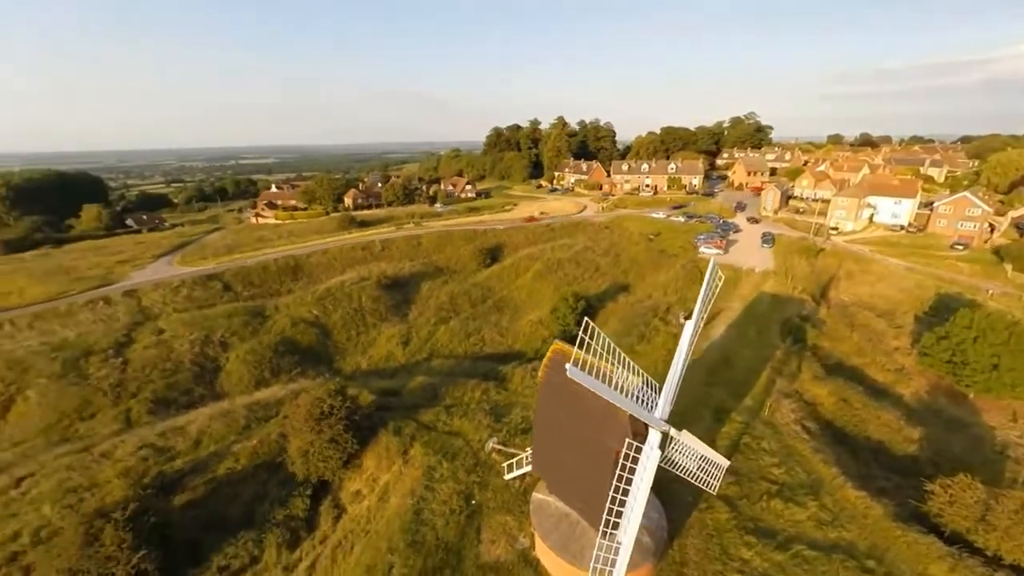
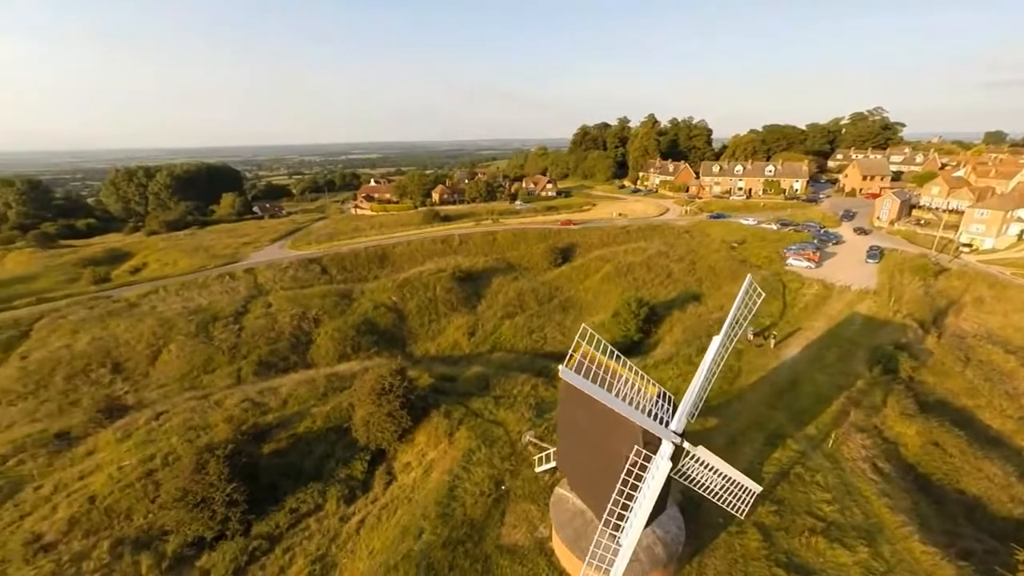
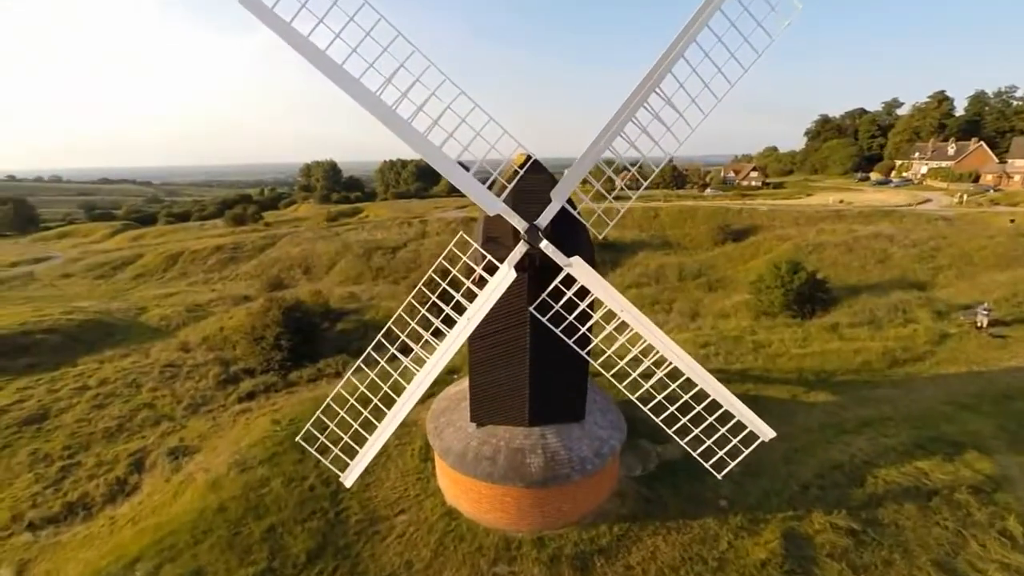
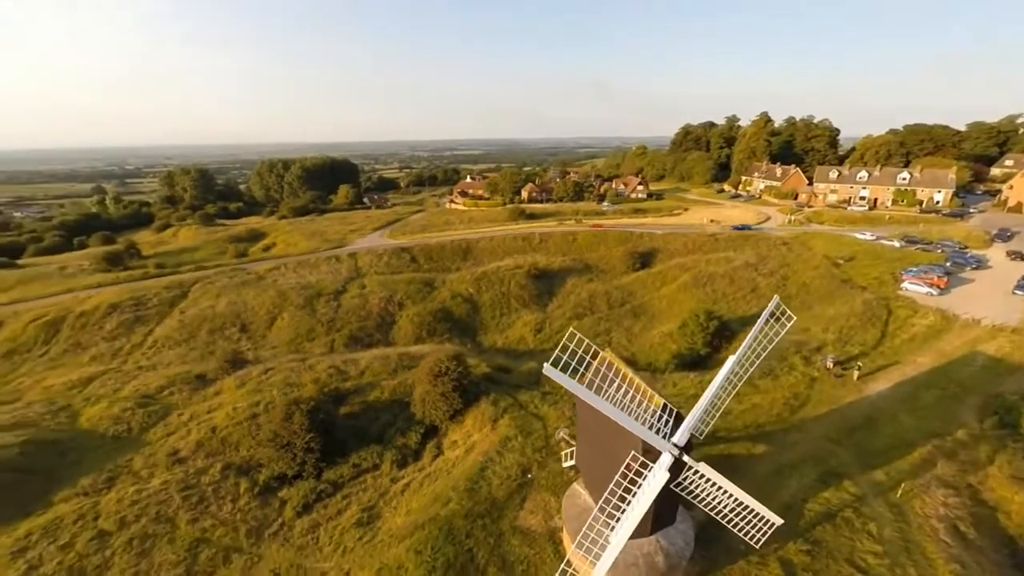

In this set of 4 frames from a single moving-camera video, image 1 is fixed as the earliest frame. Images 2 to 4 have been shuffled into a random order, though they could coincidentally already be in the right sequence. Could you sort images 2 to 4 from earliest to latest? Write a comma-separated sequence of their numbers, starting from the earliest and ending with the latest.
2, 4, 3
